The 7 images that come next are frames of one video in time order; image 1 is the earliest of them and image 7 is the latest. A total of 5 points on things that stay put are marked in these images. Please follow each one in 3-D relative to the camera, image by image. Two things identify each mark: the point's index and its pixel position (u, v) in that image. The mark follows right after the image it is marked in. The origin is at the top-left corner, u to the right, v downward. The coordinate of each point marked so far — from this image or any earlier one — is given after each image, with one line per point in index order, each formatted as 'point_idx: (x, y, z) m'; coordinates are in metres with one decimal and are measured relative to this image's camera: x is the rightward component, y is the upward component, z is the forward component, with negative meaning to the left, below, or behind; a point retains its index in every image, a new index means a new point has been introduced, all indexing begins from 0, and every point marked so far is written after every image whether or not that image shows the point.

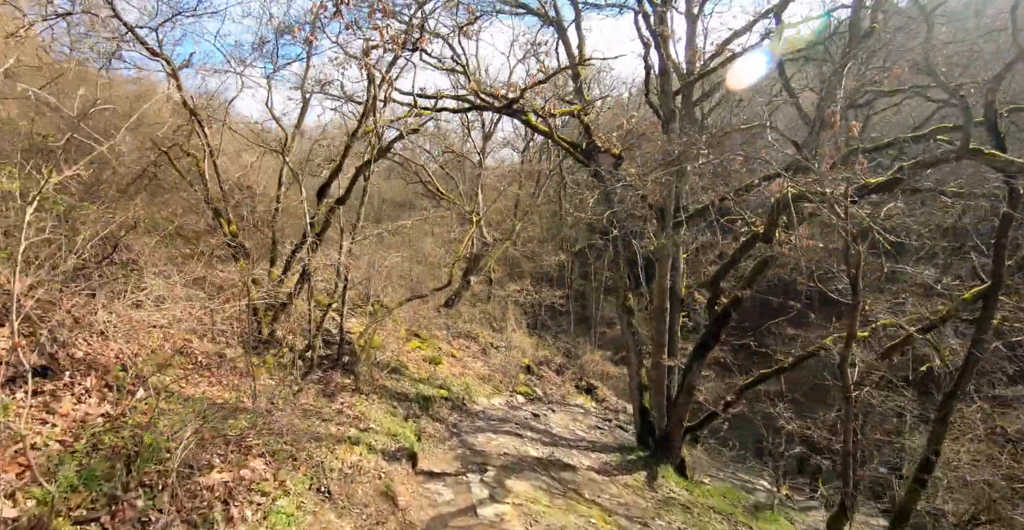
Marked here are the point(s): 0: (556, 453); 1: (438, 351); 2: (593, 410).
0: (+0.7, -3.1, +9.9) m
1: (-1.7, -1.9, +13.9) m
2: (+2.3, -4.3, +18.0) m
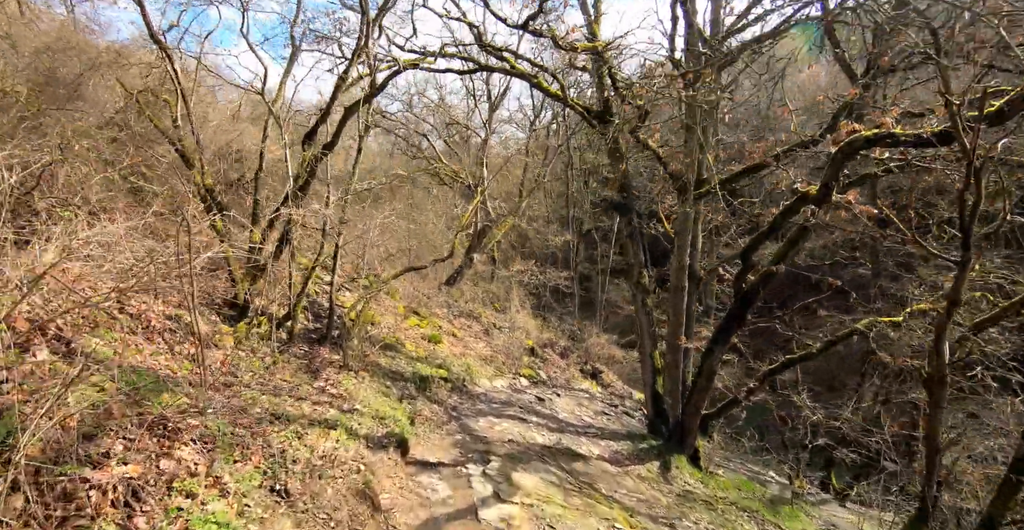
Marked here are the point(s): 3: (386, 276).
0: (+0.8, -2.6, +9.1) m
1: (-1.6, -1.4, +13.1) m
2: (+2.4, -3.7, +17.2) m
3: (-2.3, -0.2, +11.2) m
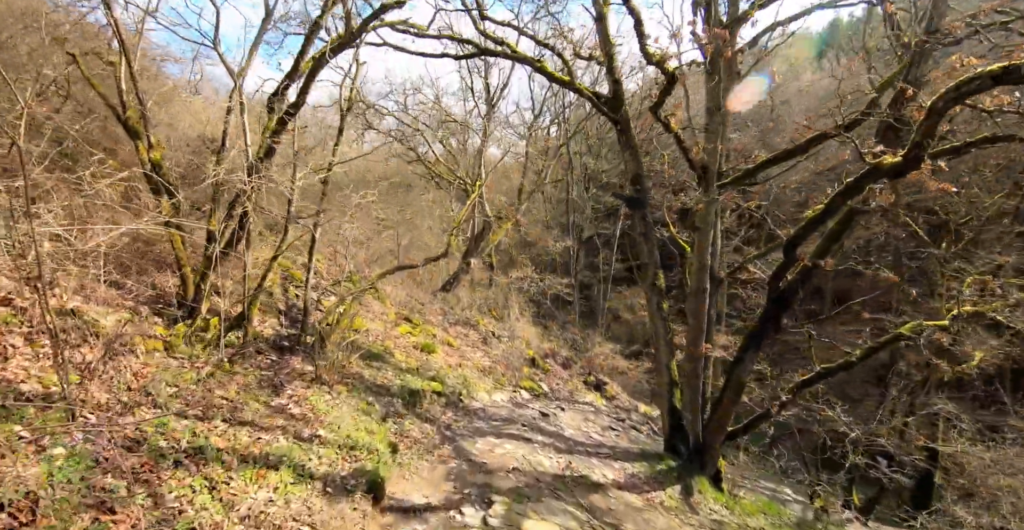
0: (+0.8, -2.6, +8.0) m
1: (-1.6, -1.4, +12.0) m
2: (+2.4, -3.8, +16.1) m
3: (-2.3, -0.2, +10.1) m
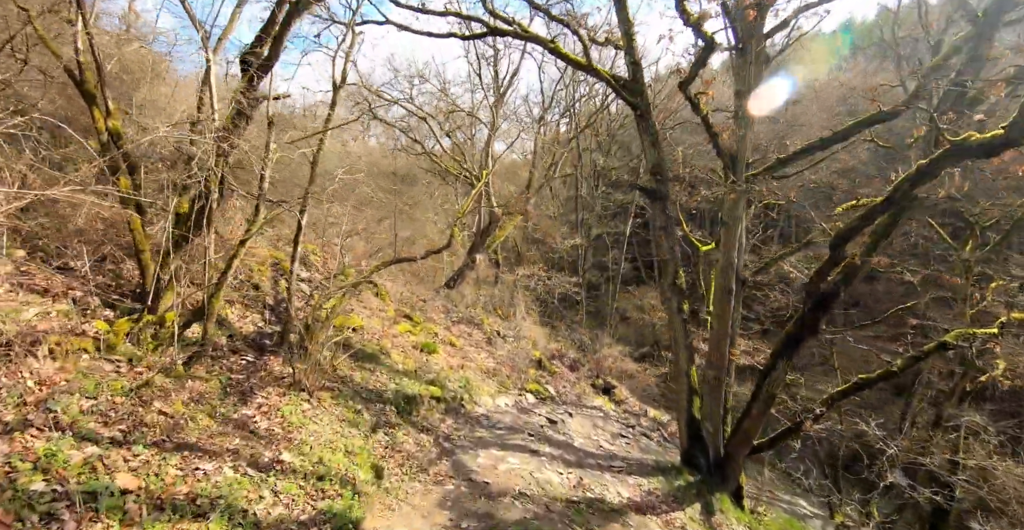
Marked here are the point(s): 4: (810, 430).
0: (+0.9, -2.6, +7.2) m
1: (-1.4, -1.3, +11.2) m
2: (+2.5, -3.7, +15.3) m
3: (-2.2, -0.1, +9.3) m
4: (+4.1, -2.2, +8.3) m
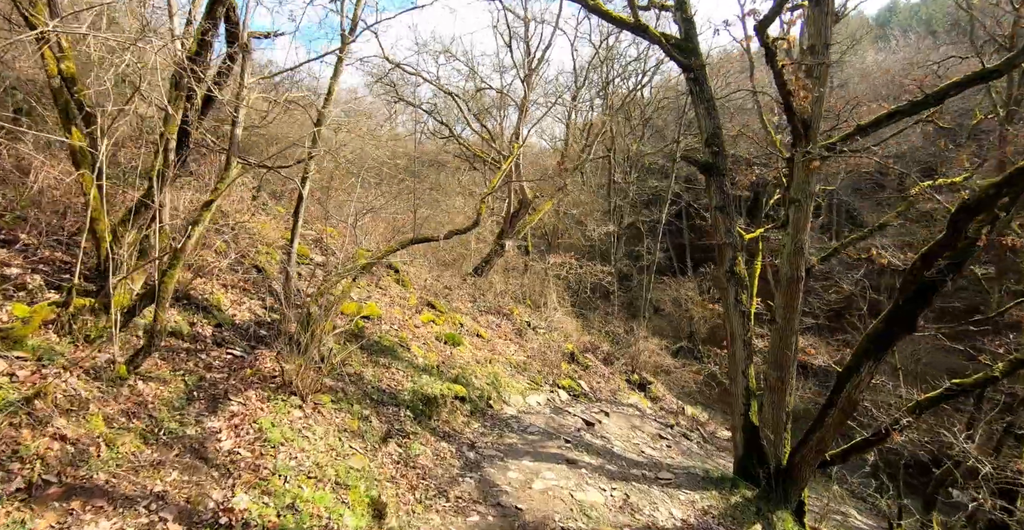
0: (+1.2, -2.4, +6.2) m
1: (-0.9, -1.0, +10.3) m
2: (+3.2, -3.4, +14.2) m
3: (-1.7, +0.2, +8.4) m
4: (+4.5, -2.1, +7.1) m
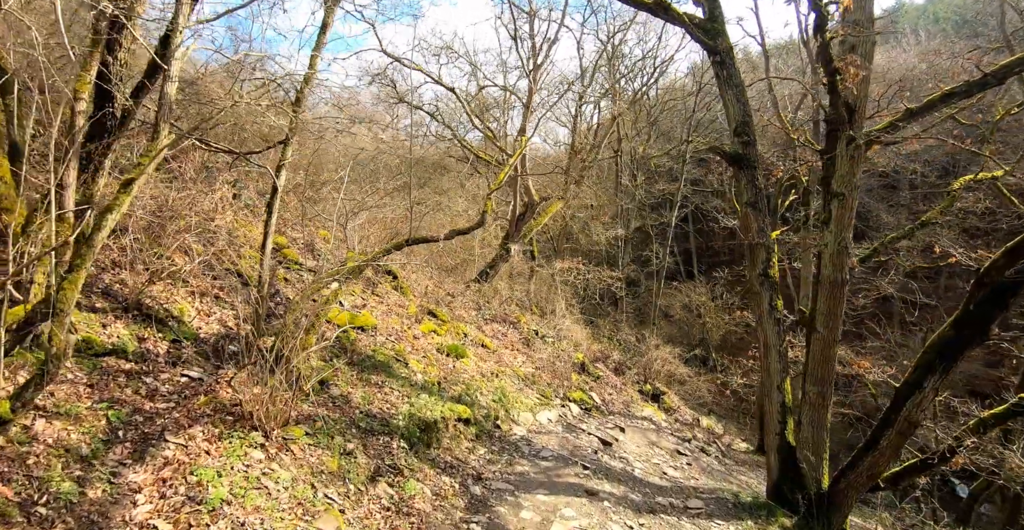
0: (+1.3, -2.4, +5.4) m
1: (-0.8, -1.1, +9.5) m
2: (+3.4, -3.5, +13.4) m
3: (-1.6, +0.1, +7.6) m
4: (+4.6, -2.1, +6.3) m
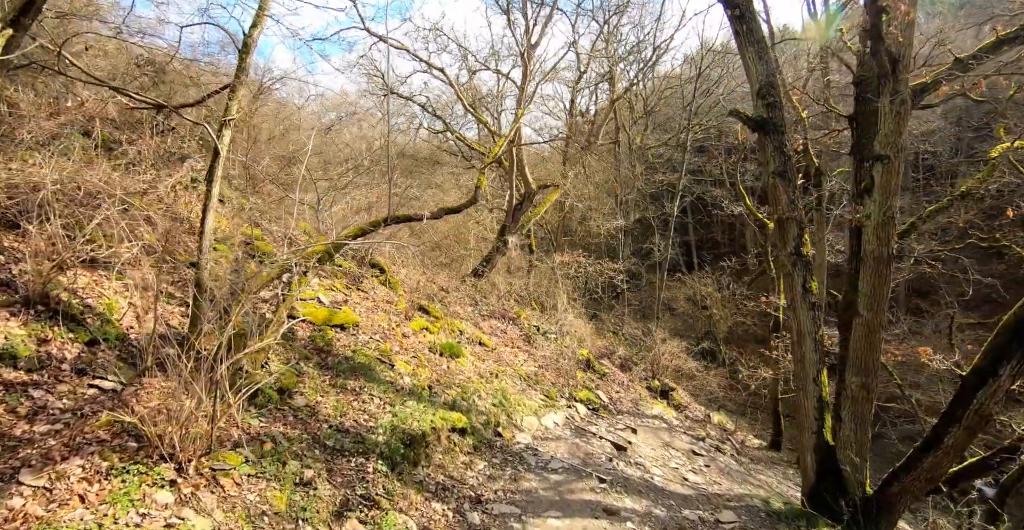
0: (+1.4, -2.2, +4.6) m
1: (-0.8, -1.0, +8.7) m
2: (+3.4, -3.3, +12.5) m
3: (-1.6, +0.2, +6.8) m
4: (+4.6, -1.8, +5.5) m
